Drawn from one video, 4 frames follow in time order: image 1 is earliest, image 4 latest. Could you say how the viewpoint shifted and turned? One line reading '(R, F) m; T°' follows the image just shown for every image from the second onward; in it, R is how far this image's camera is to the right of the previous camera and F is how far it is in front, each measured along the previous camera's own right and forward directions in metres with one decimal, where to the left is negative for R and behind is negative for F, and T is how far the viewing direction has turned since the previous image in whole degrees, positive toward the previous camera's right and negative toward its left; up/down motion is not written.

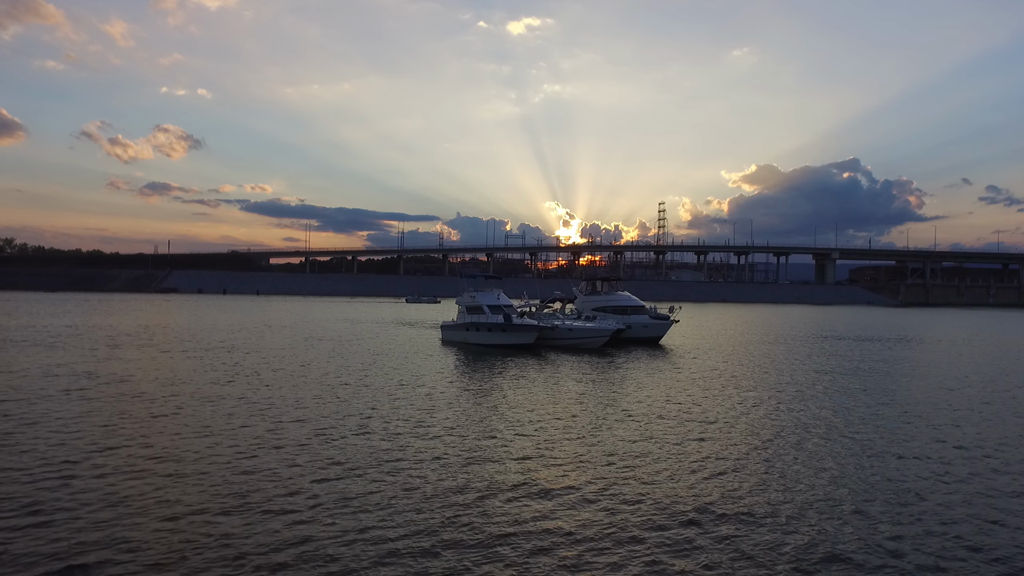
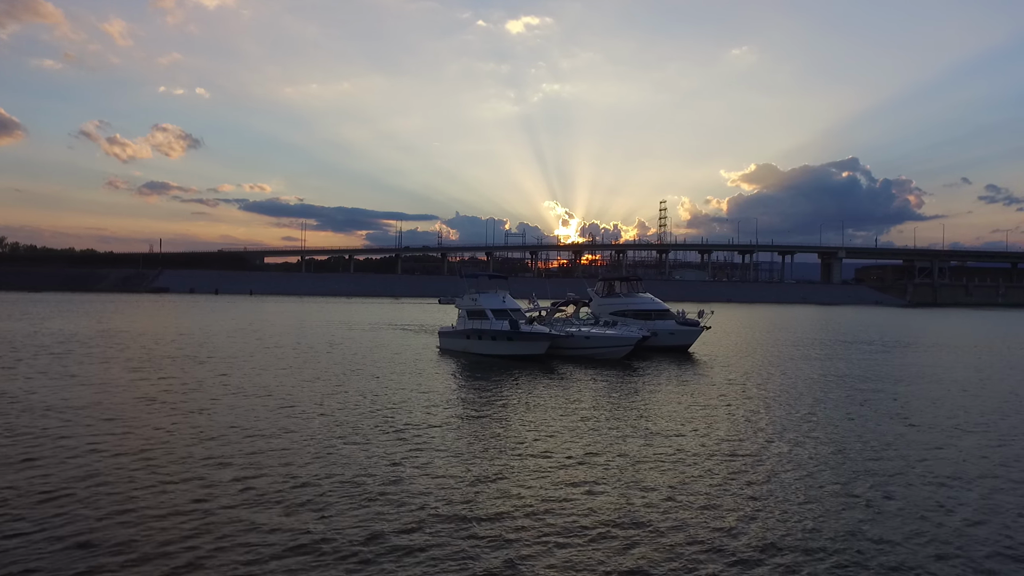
(-0.1, +1.5) m; 0°
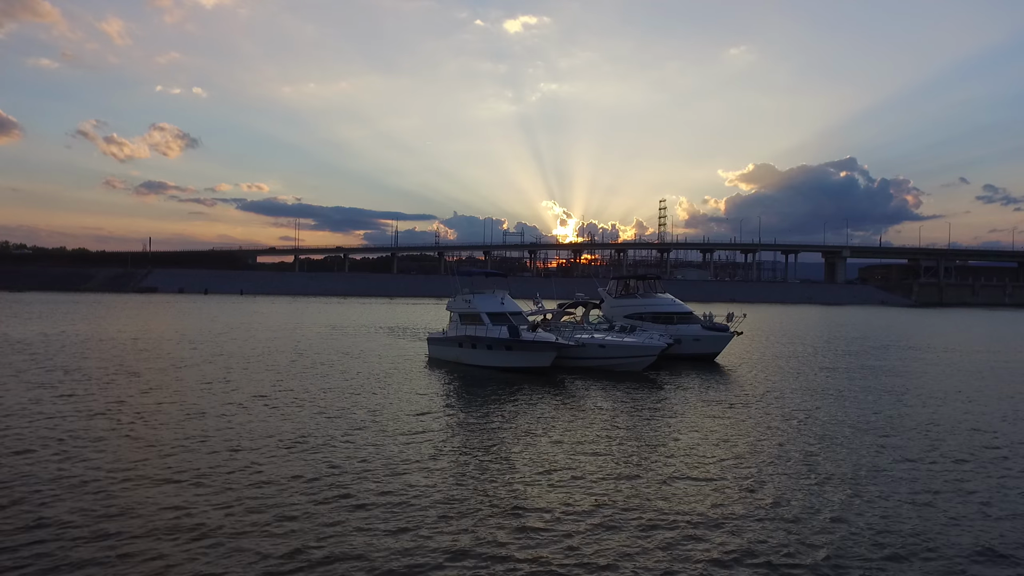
(0.0, +1.4) m; 0°
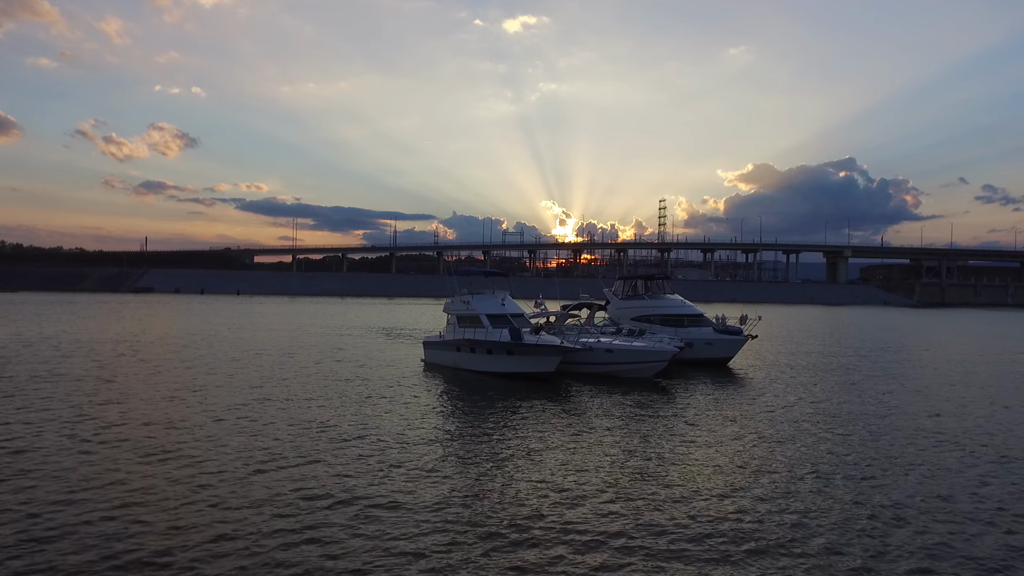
(0.0, +0.5) m; 0°
